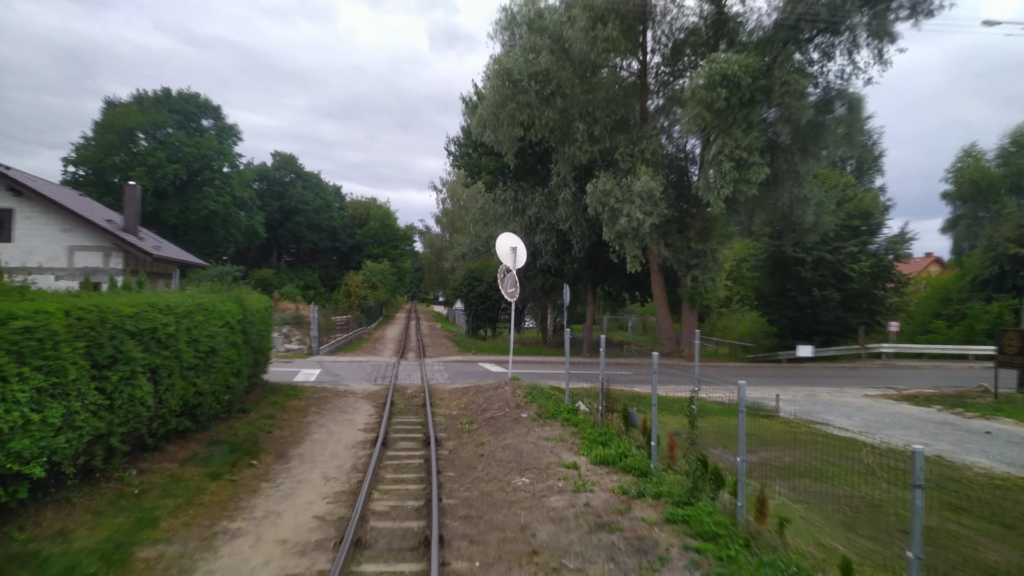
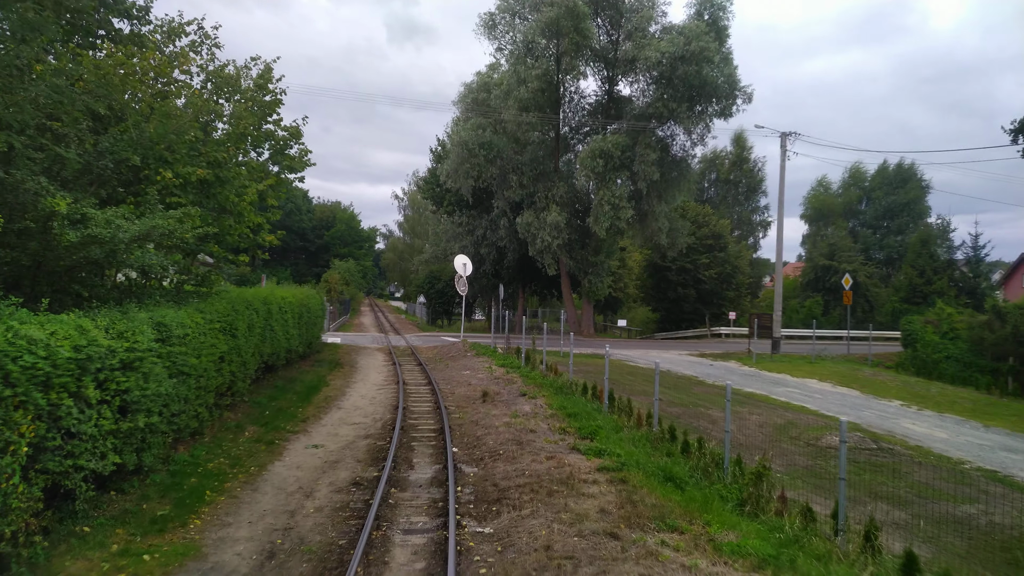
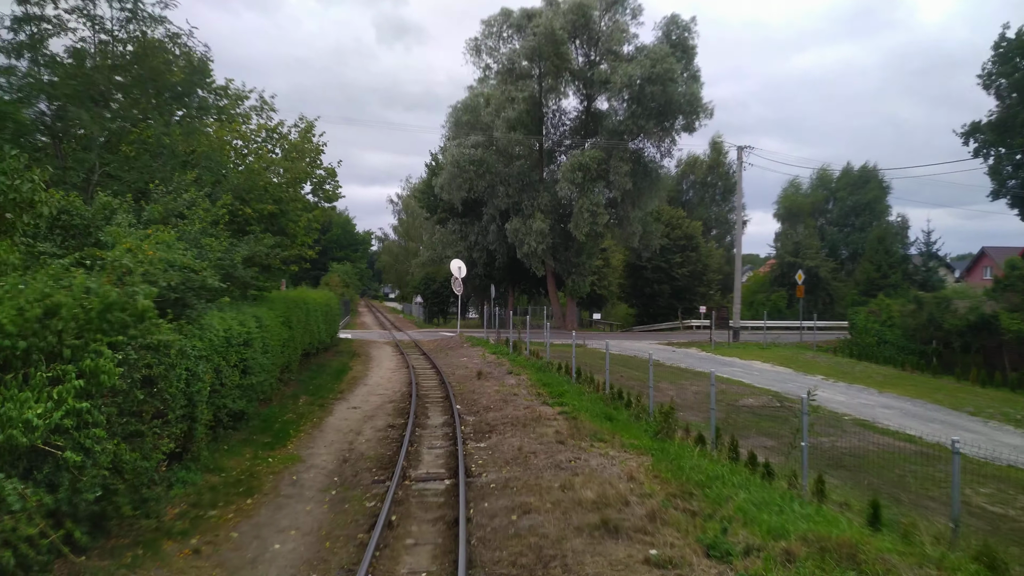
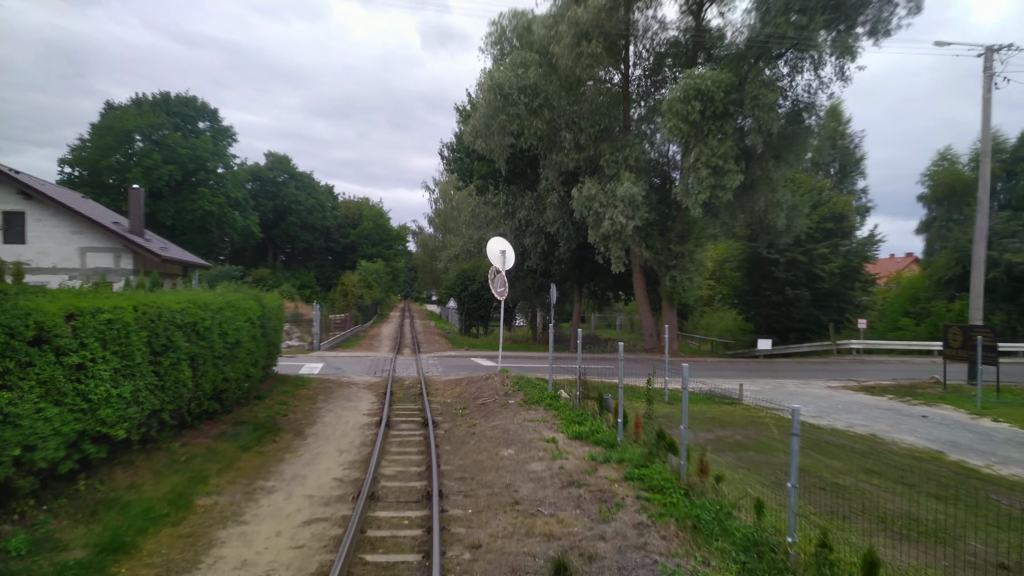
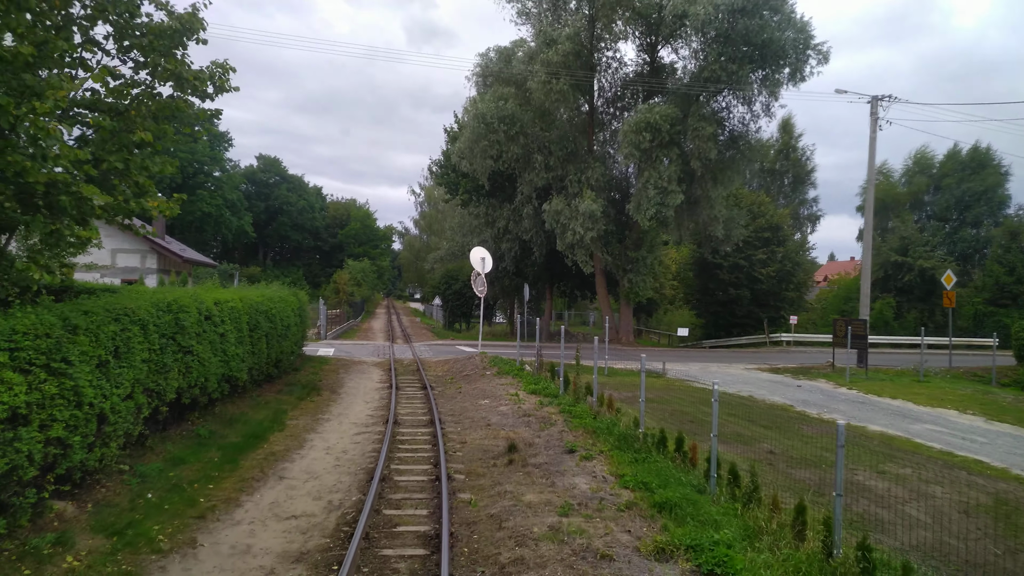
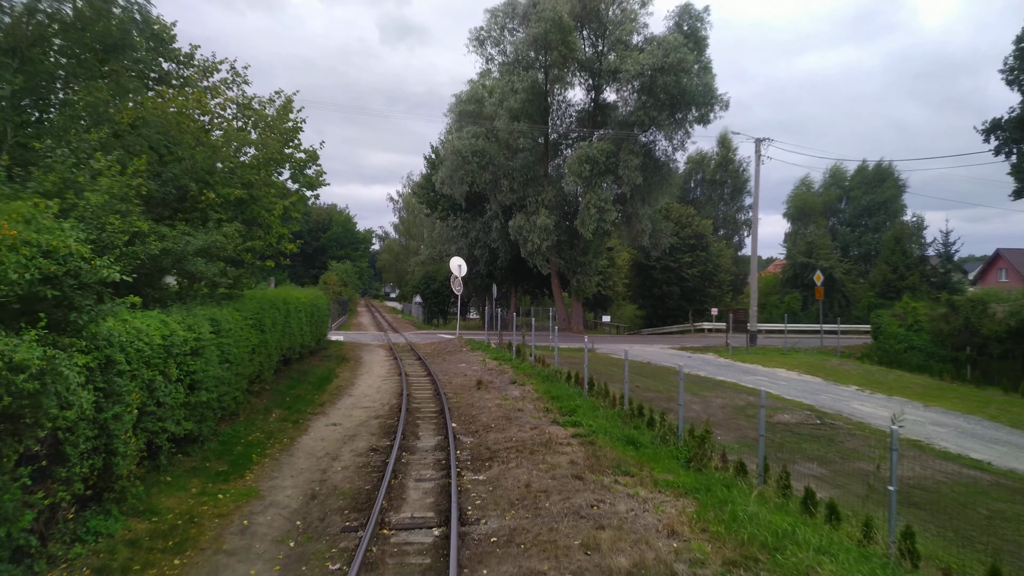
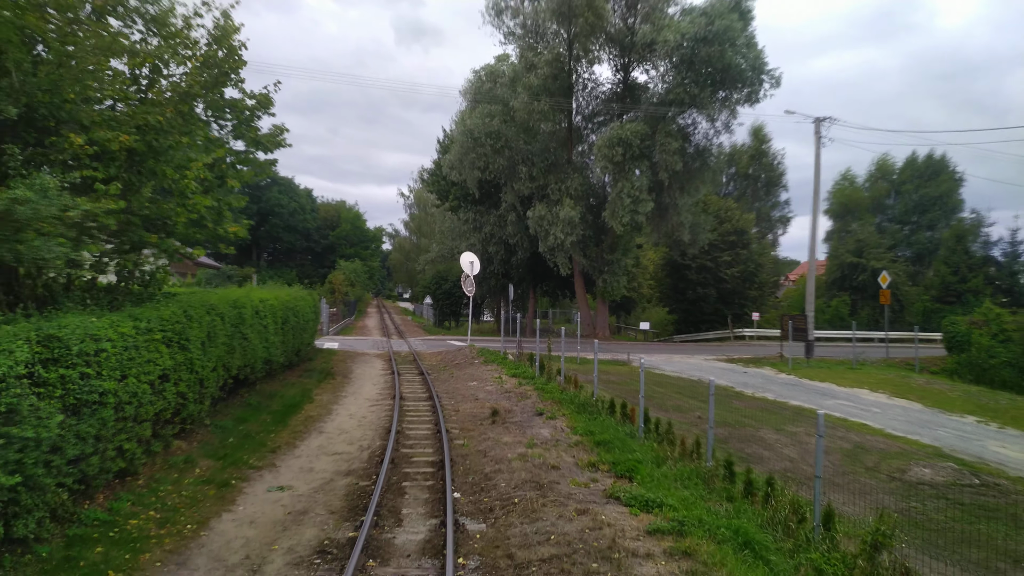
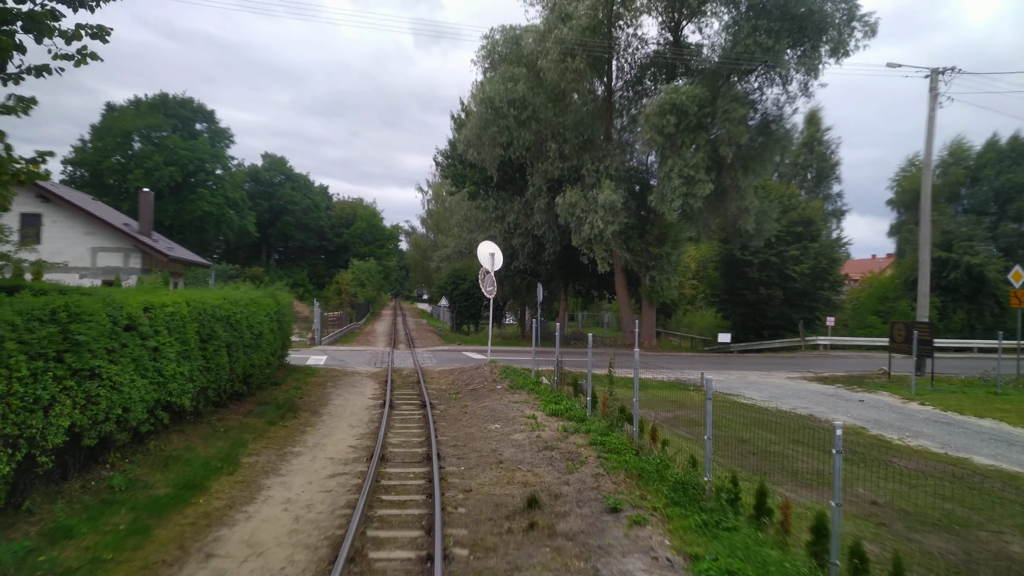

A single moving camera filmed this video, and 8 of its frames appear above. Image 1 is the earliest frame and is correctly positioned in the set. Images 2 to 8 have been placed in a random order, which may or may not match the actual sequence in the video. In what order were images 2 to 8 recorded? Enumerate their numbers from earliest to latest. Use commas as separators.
4, 8, 5, 7, 2, 6, 3
